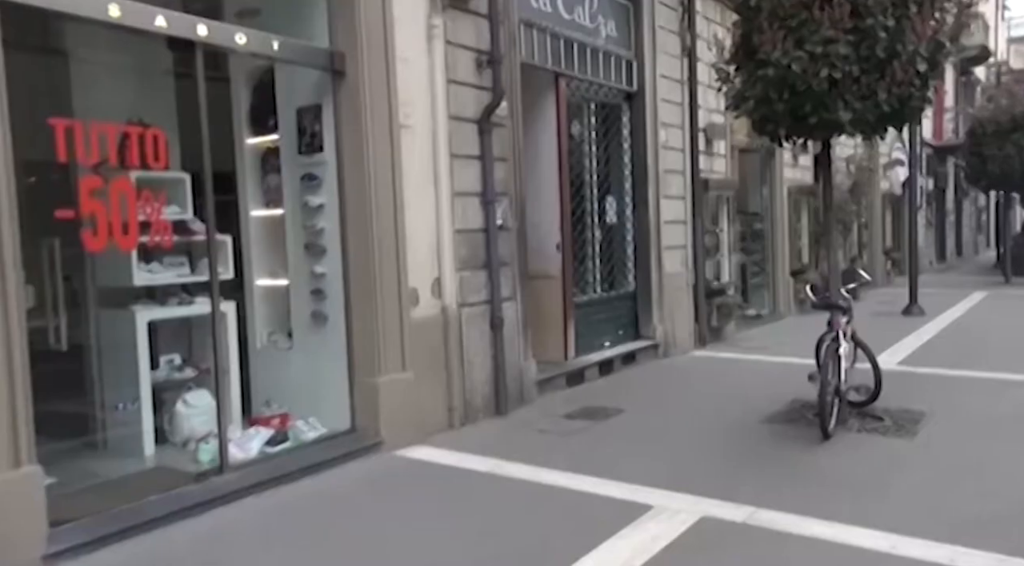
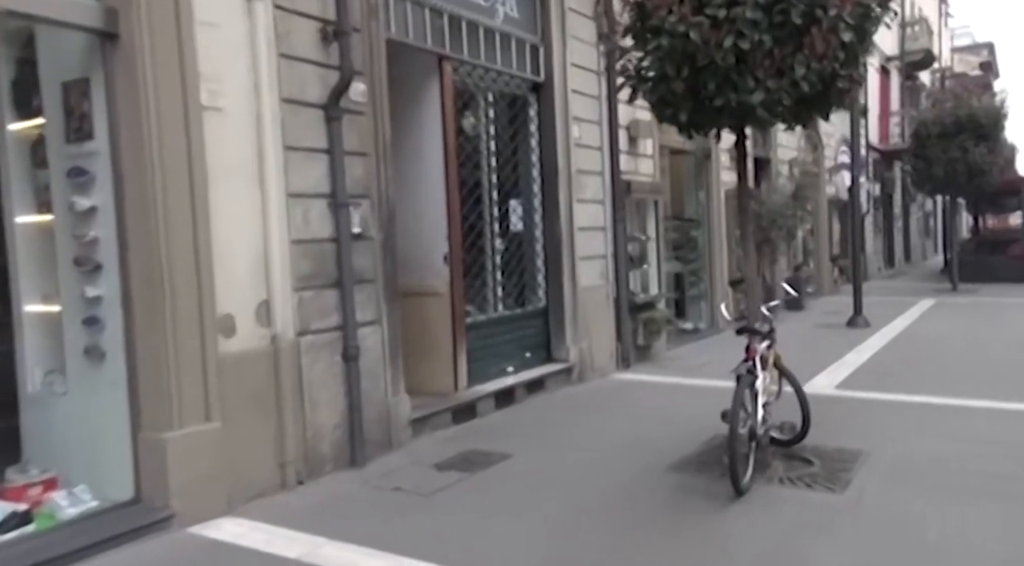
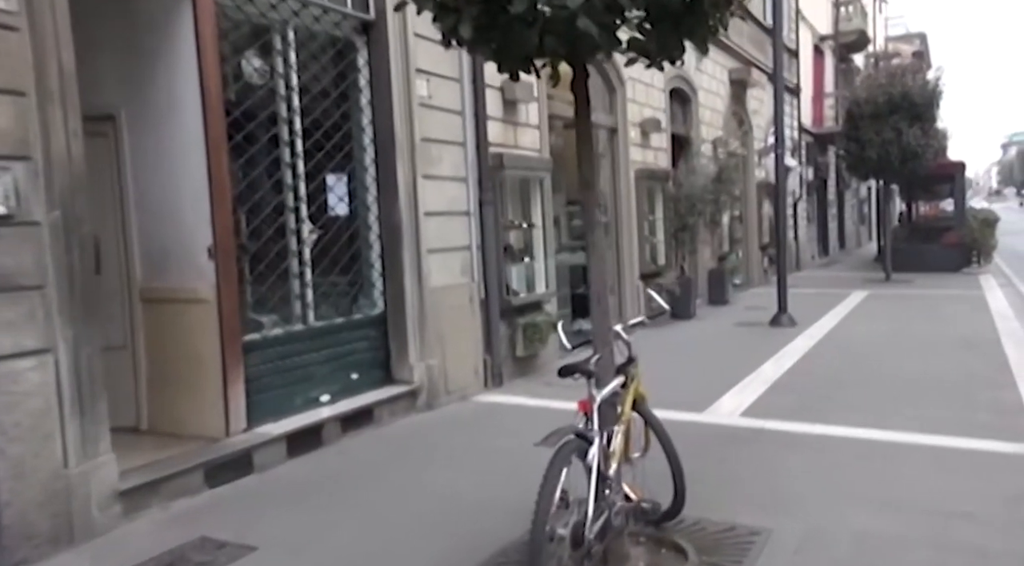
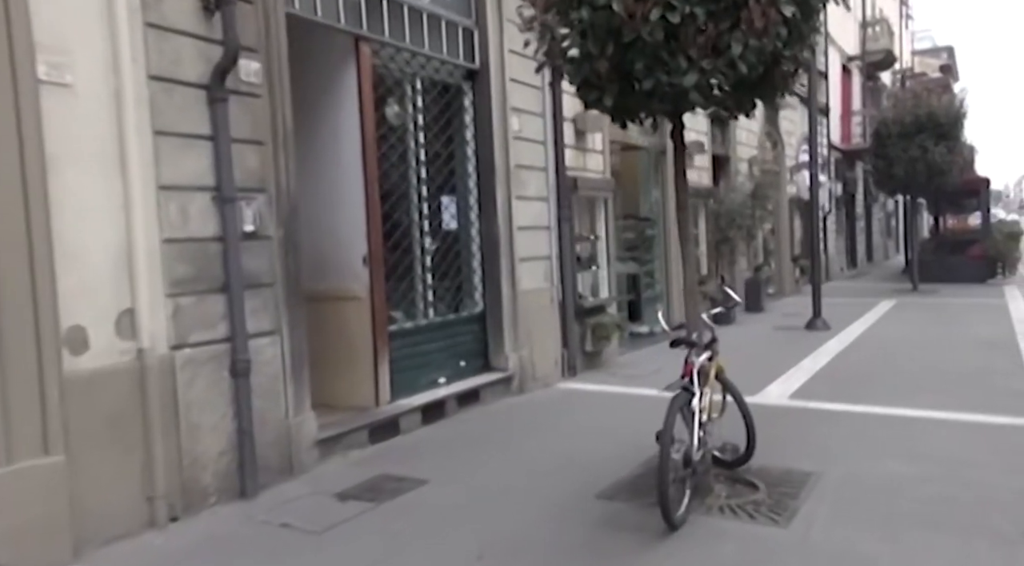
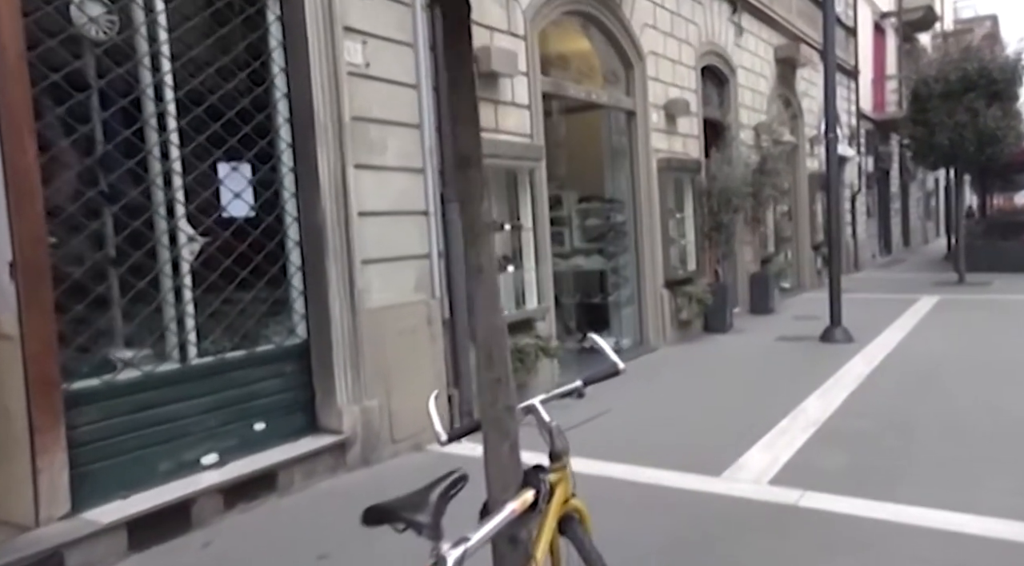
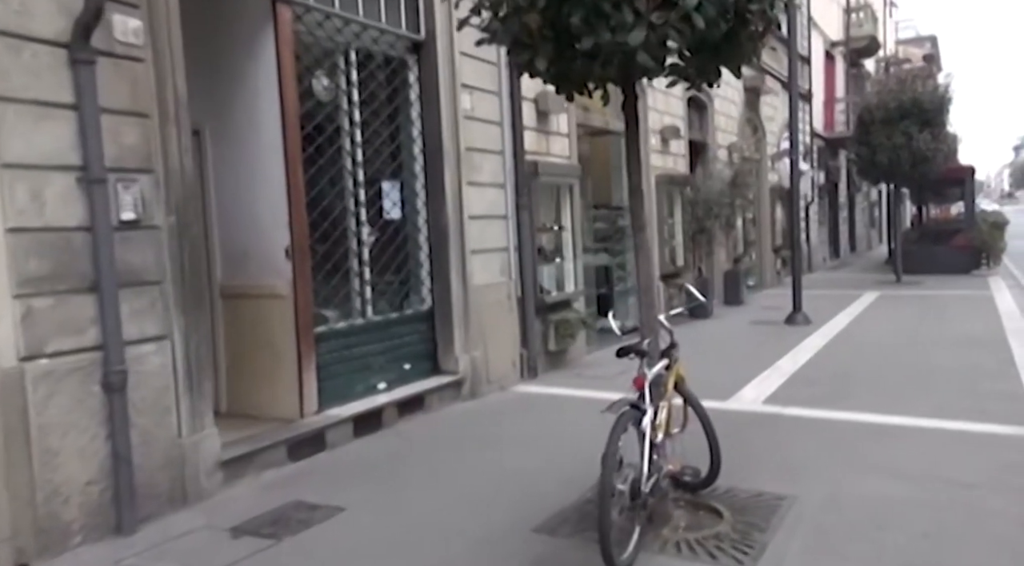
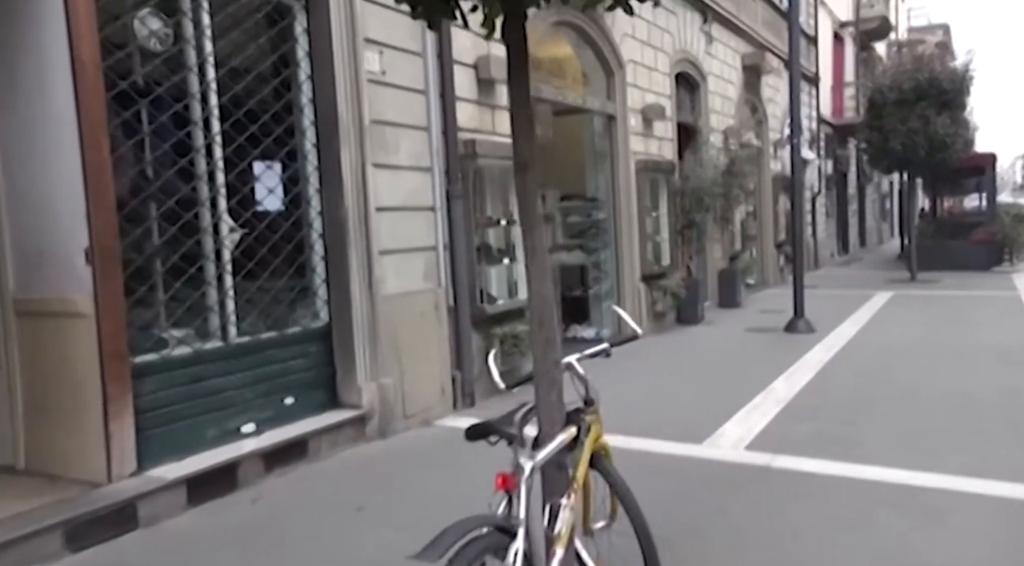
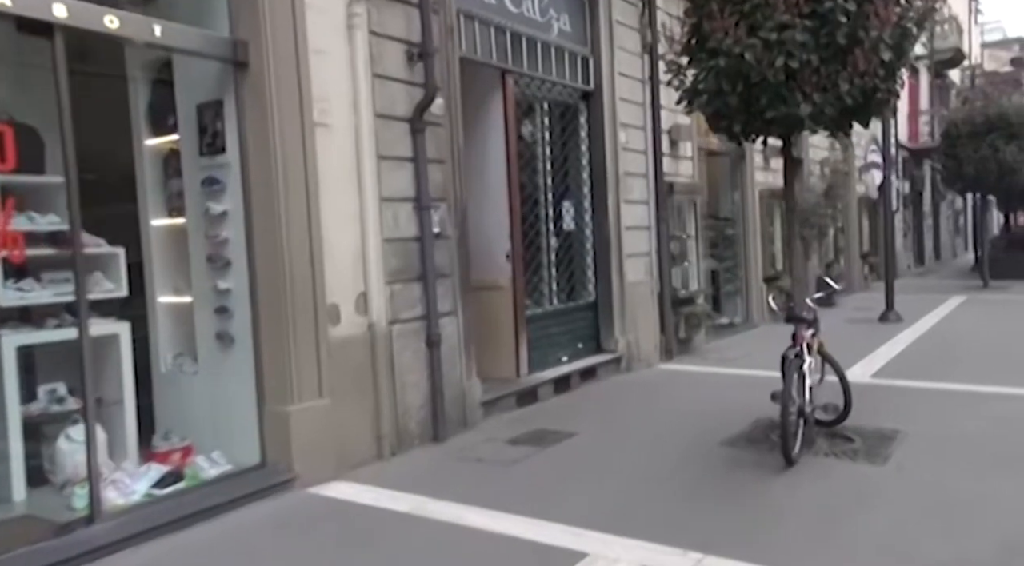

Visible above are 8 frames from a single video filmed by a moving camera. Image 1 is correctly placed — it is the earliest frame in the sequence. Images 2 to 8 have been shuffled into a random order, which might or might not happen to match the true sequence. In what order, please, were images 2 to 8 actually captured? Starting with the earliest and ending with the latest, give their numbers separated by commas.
8, 2, 4, 6, 3, 7, 5
